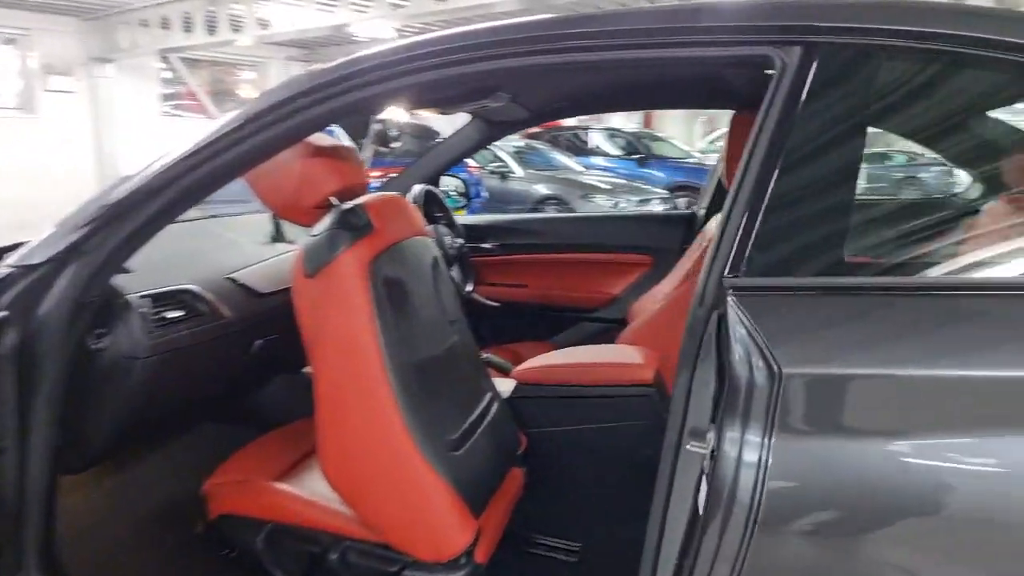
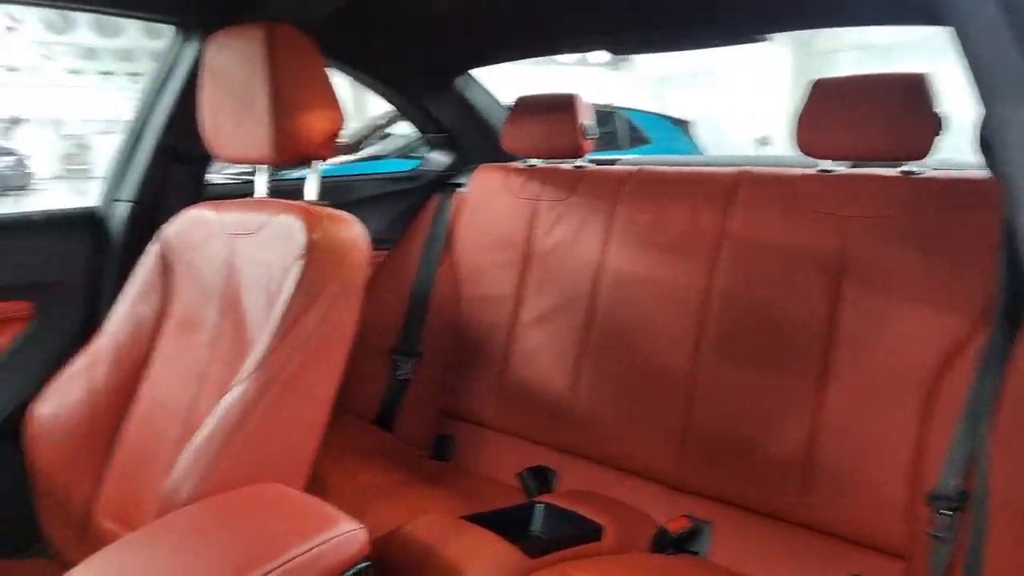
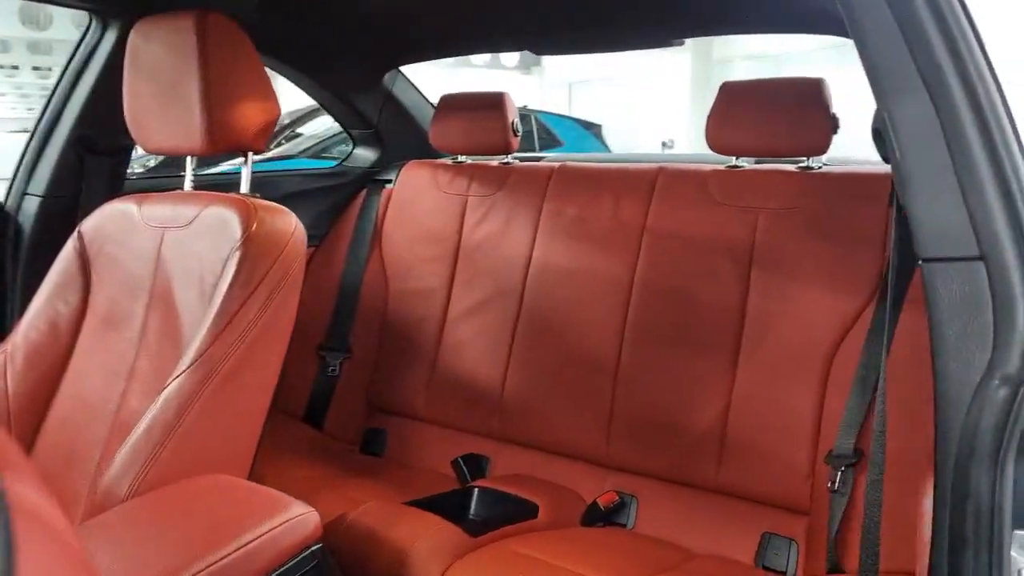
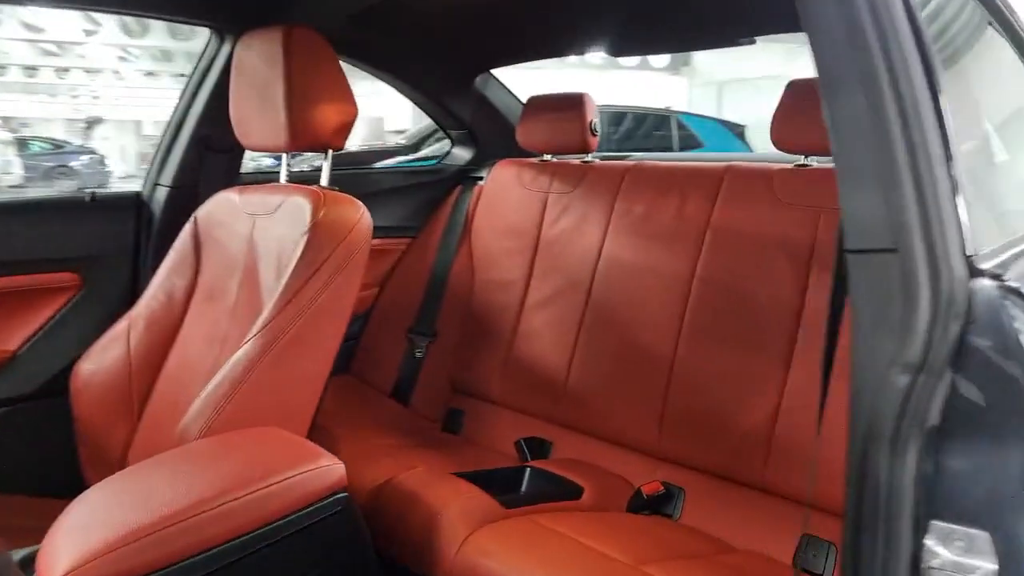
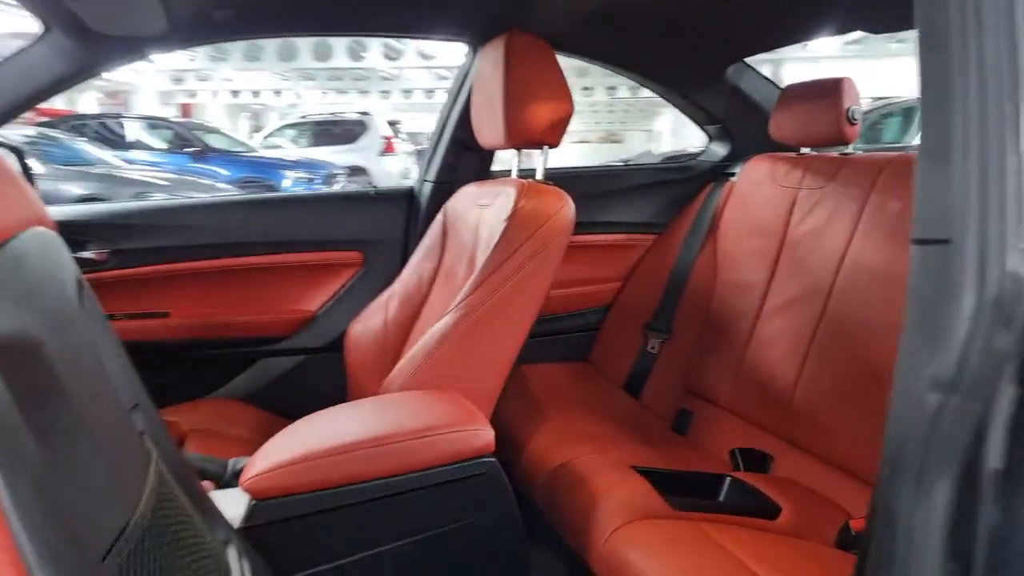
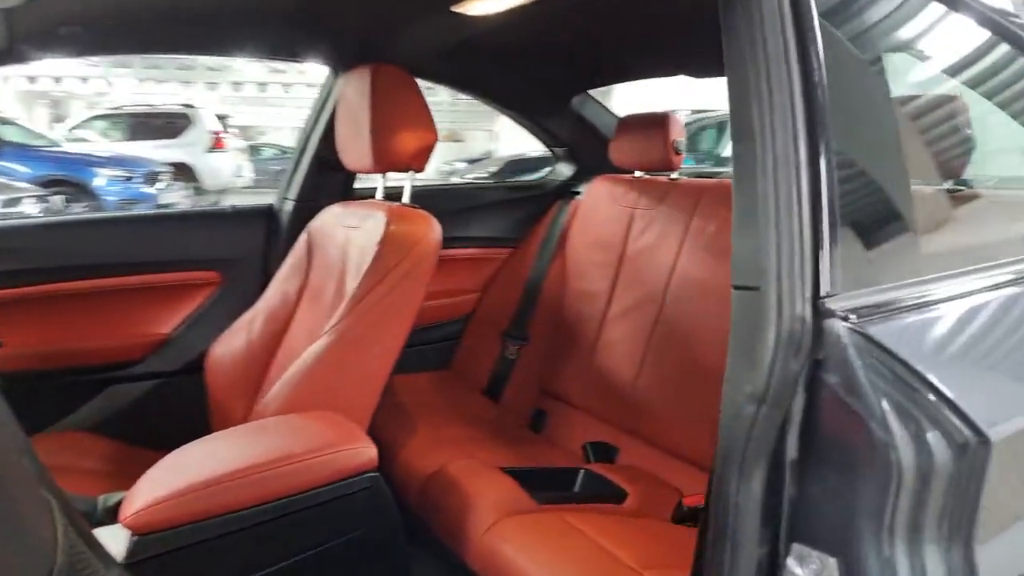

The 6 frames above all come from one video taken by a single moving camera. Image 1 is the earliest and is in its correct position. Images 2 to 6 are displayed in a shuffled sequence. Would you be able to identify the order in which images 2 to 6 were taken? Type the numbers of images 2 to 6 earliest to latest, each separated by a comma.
6, 4, 3, 2, 5
